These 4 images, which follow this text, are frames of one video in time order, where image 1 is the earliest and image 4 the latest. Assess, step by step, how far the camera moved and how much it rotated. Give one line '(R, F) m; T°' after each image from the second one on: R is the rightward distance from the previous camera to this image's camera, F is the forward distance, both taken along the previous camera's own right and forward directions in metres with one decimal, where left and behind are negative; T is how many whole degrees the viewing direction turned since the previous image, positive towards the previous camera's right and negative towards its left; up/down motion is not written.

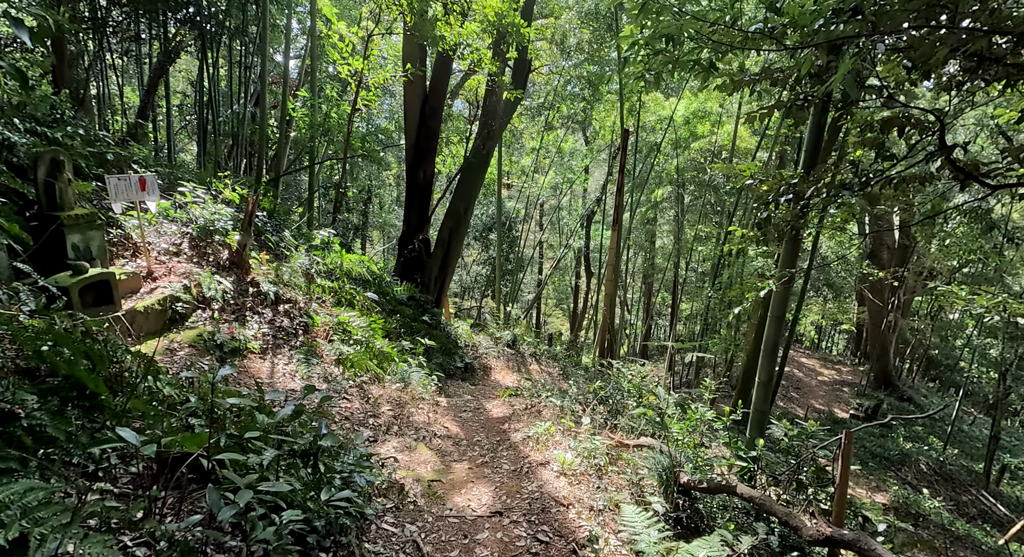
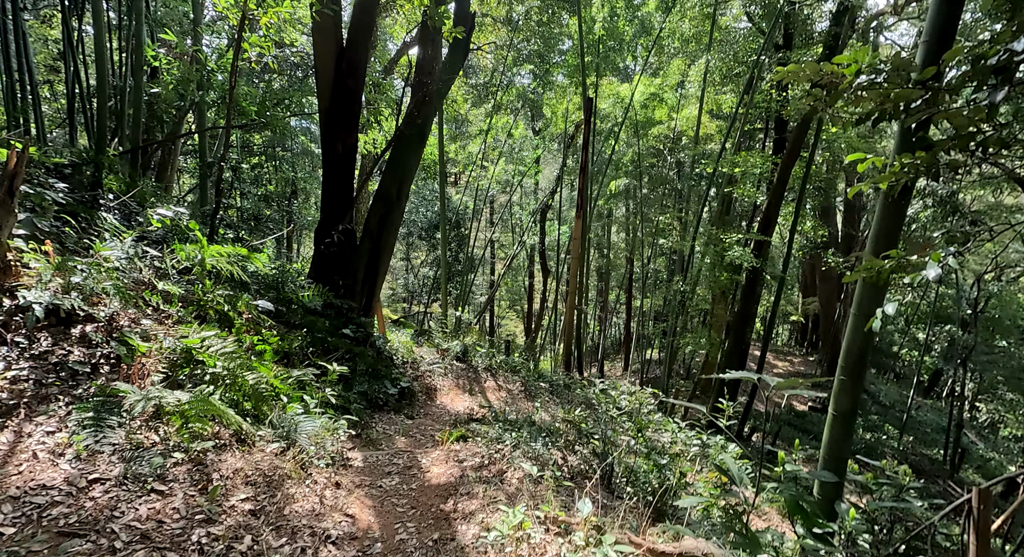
(0.0, +1.3) m; +5°
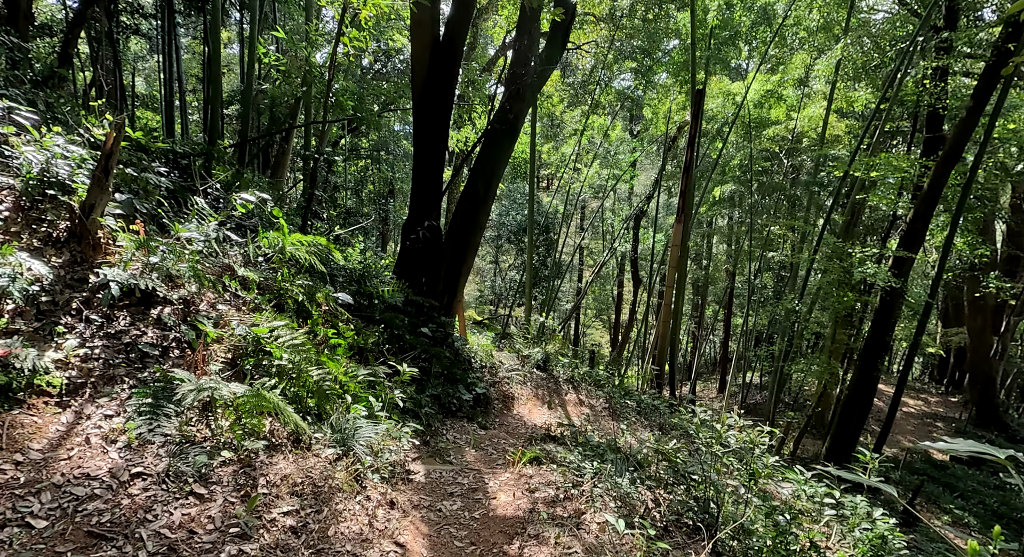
(0.0, +0.3) m; -9°
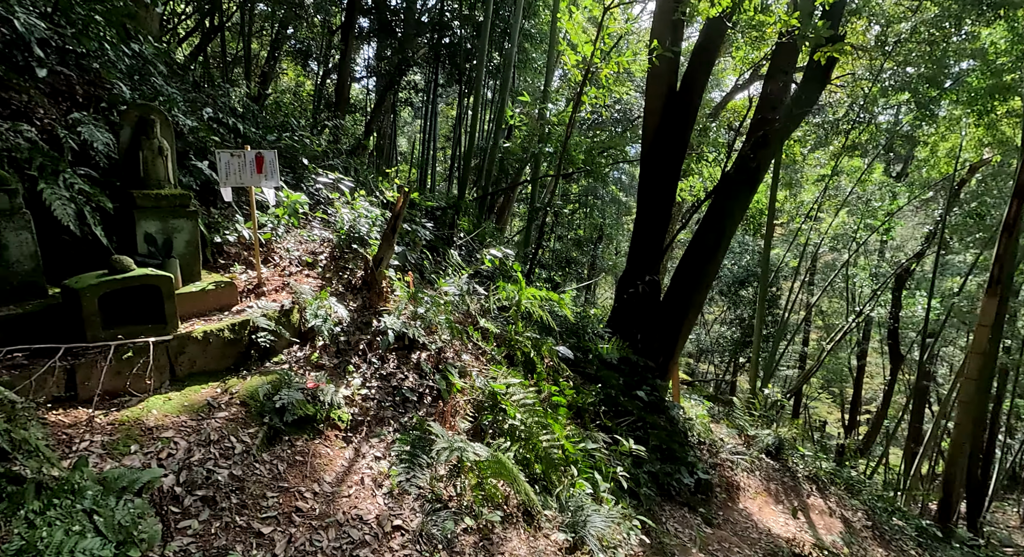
(-0.2, +0.1) m; -20°
